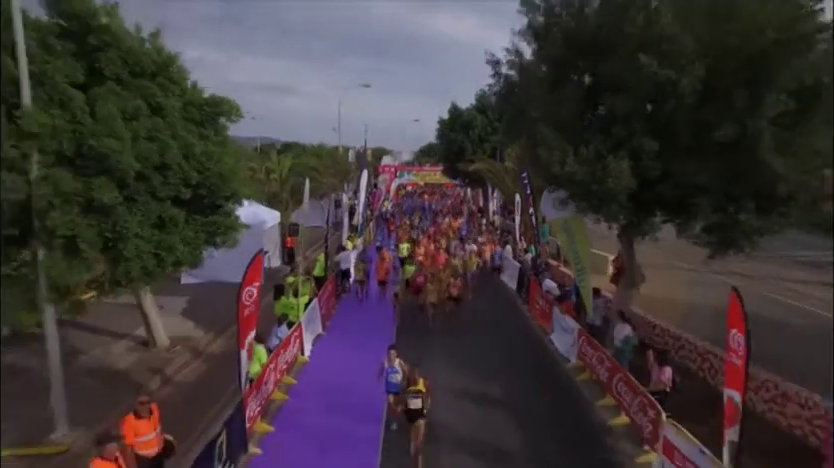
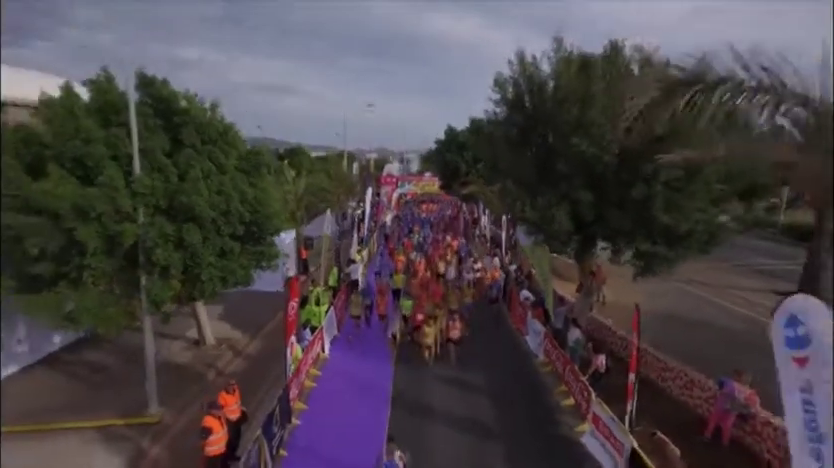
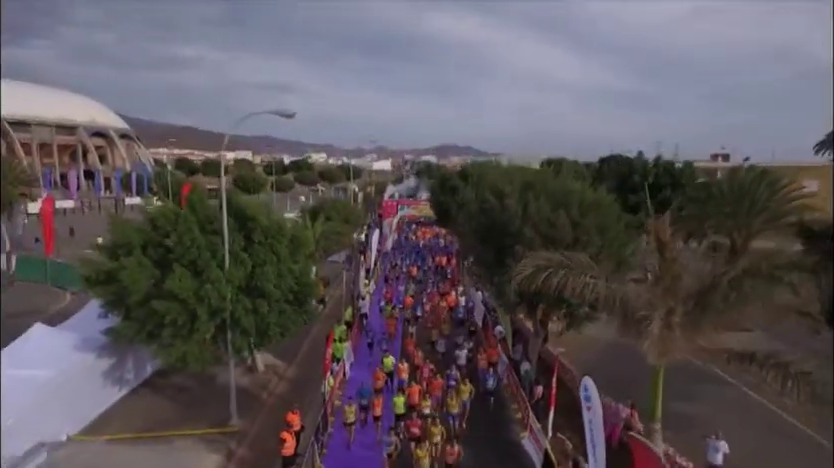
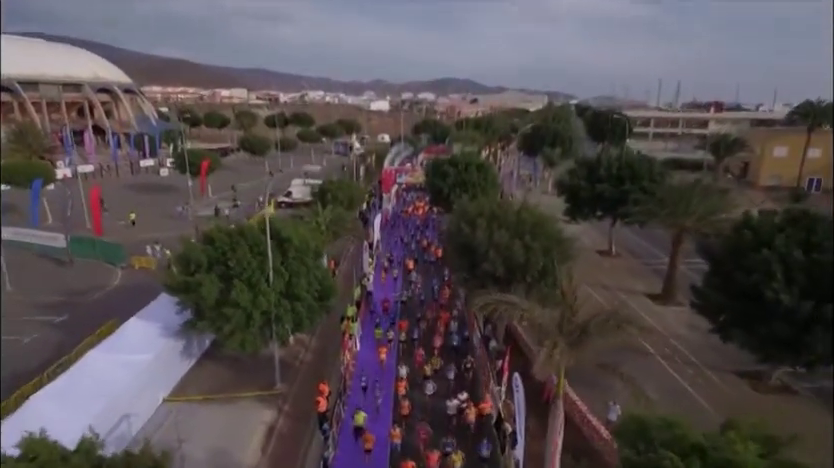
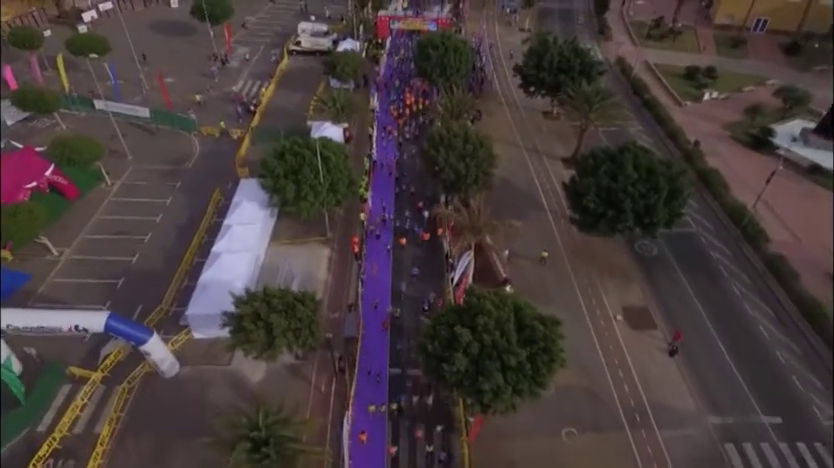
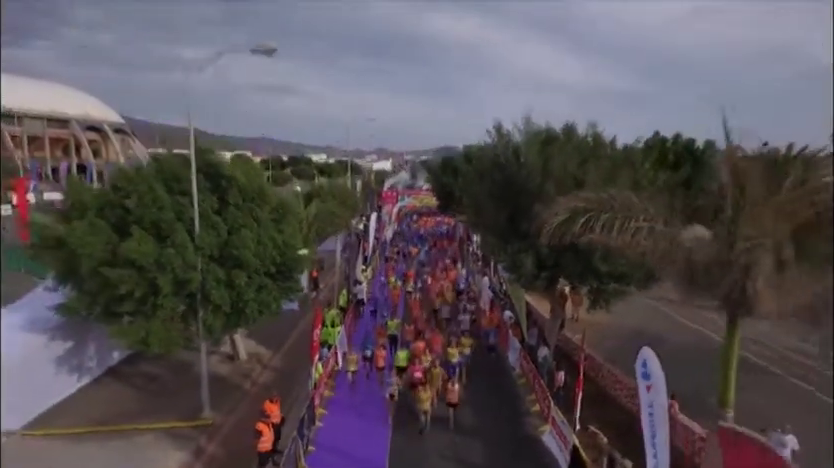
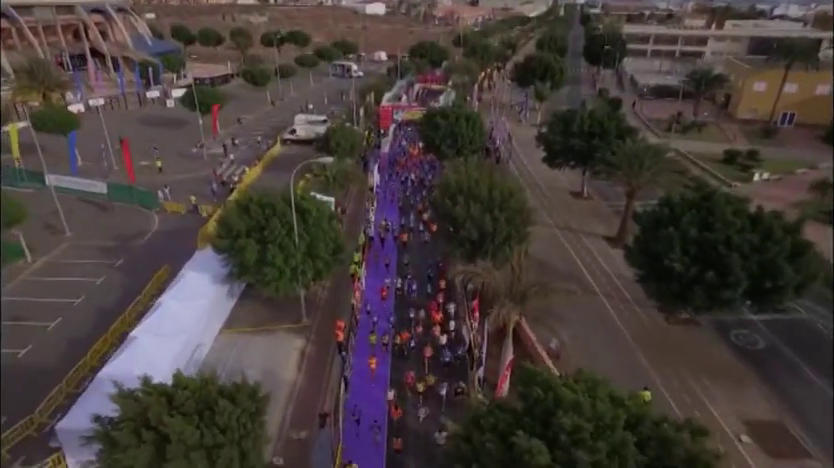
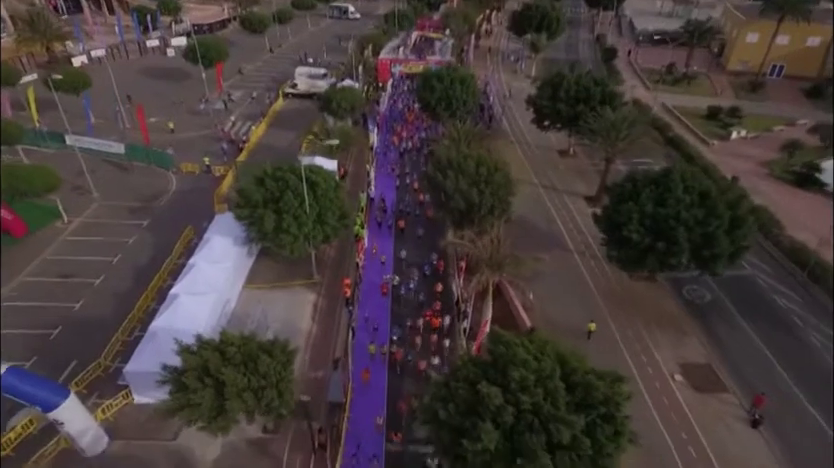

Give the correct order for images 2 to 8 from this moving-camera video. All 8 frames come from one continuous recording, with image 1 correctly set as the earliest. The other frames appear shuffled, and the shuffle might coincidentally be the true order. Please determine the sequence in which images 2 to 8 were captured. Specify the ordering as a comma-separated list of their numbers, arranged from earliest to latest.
2, 6, 3, 4, 7, 8, 5
